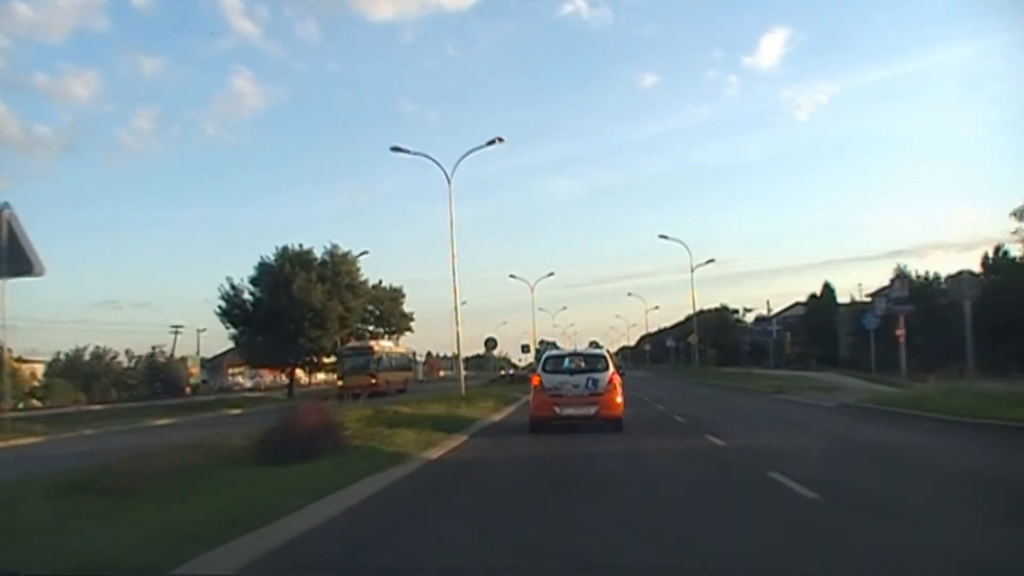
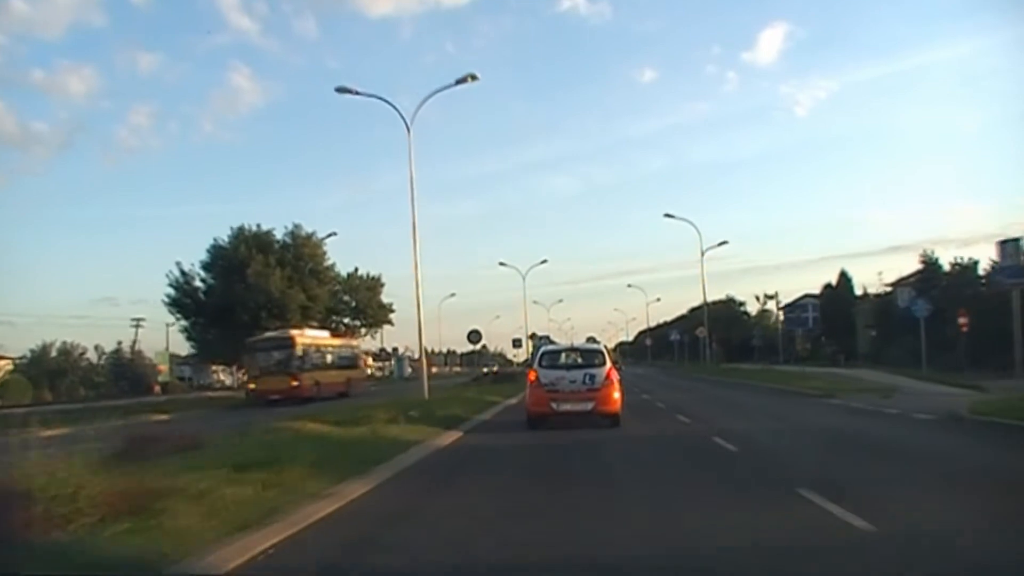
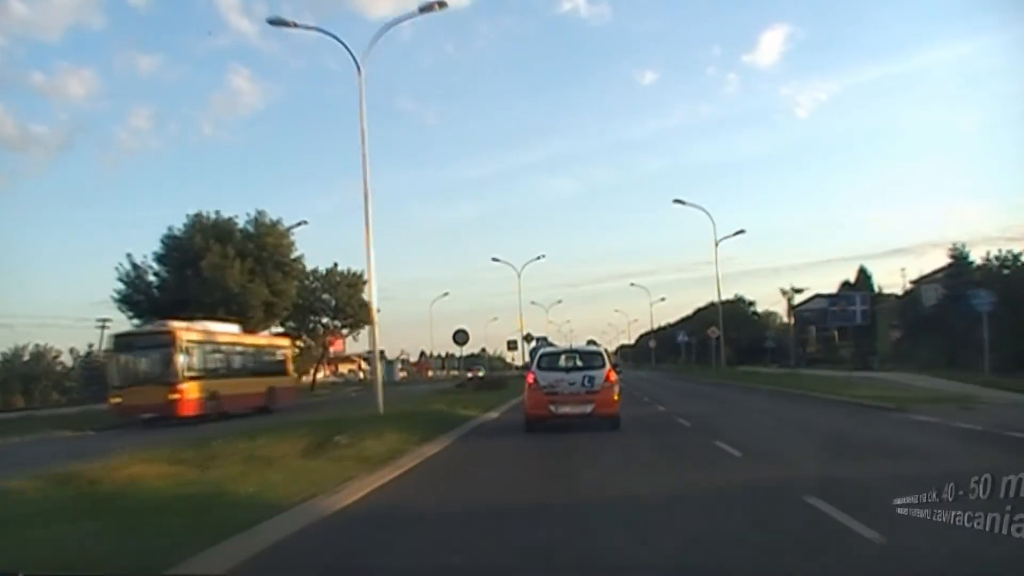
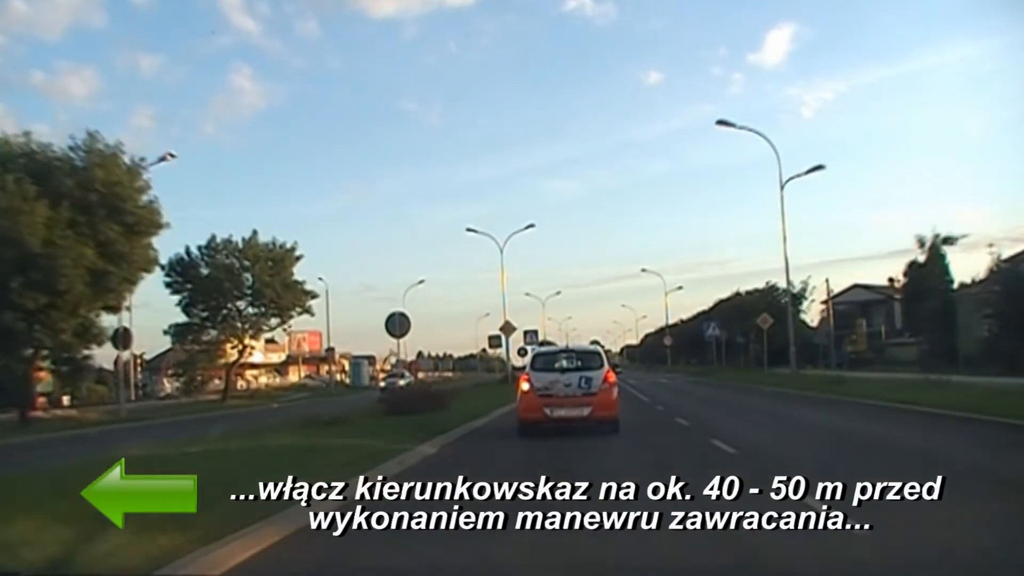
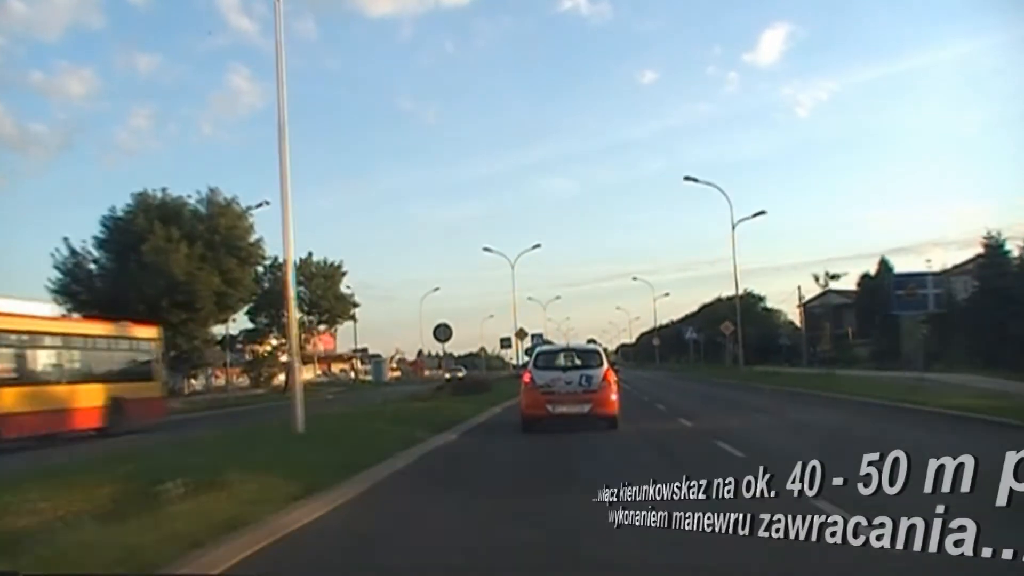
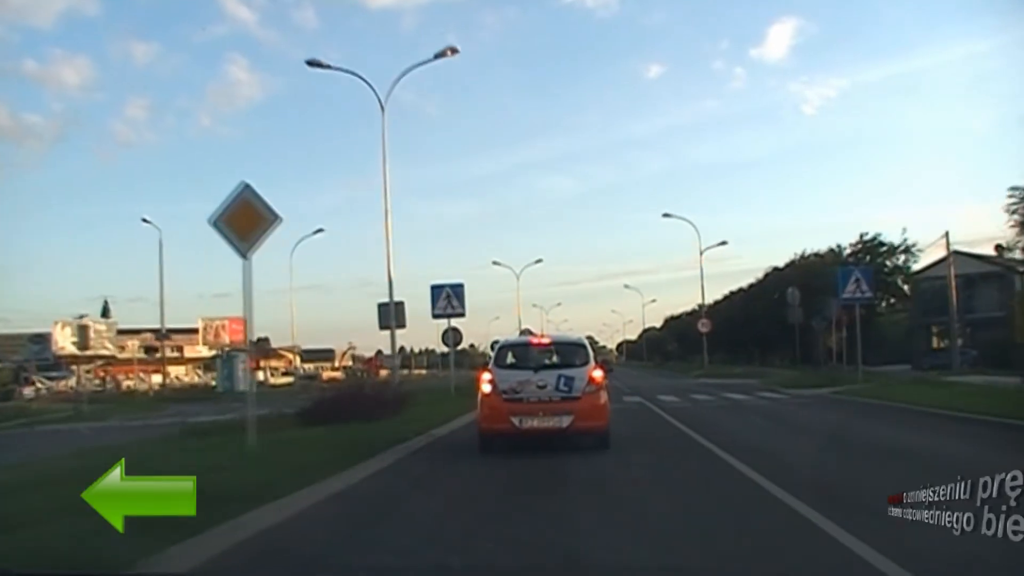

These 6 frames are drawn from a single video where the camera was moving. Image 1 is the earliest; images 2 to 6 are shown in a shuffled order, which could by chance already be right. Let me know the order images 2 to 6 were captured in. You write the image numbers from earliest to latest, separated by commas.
2, 3, 5, 4, 6
